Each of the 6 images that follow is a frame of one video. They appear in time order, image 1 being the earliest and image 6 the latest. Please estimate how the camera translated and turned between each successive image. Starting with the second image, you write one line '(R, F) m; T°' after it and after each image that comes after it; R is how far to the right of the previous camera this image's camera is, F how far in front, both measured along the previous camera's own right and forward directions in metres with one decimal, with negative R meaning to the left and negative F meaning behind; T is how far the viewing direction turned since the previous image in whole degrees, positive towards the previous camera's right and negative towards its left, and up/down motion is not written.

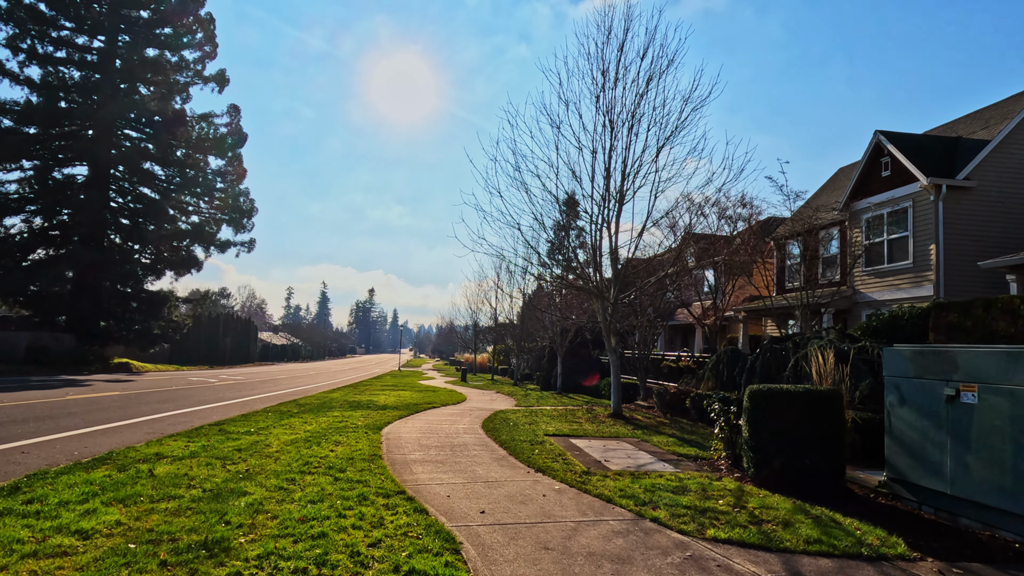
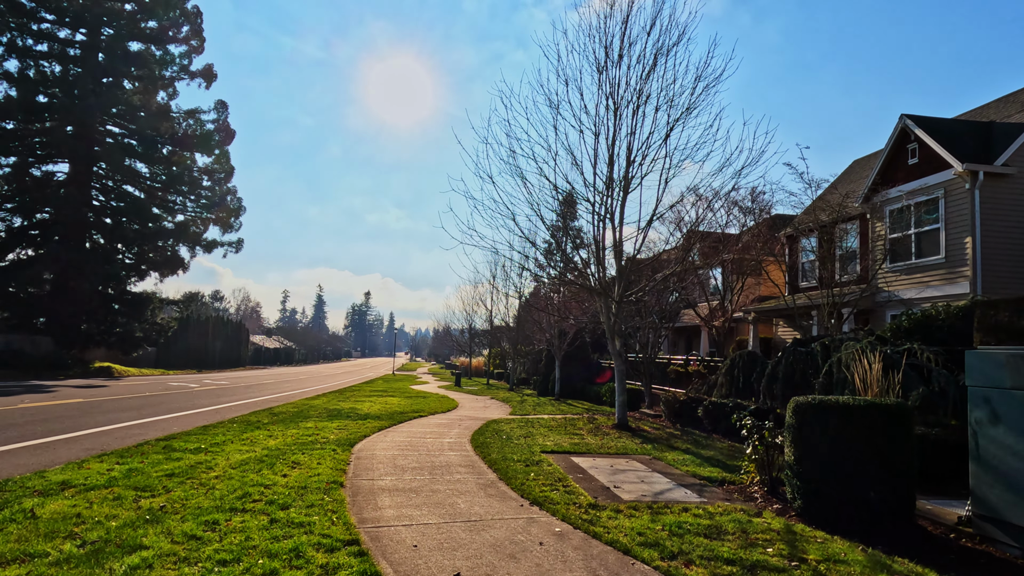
(+0.1, +1.3) m; 0°
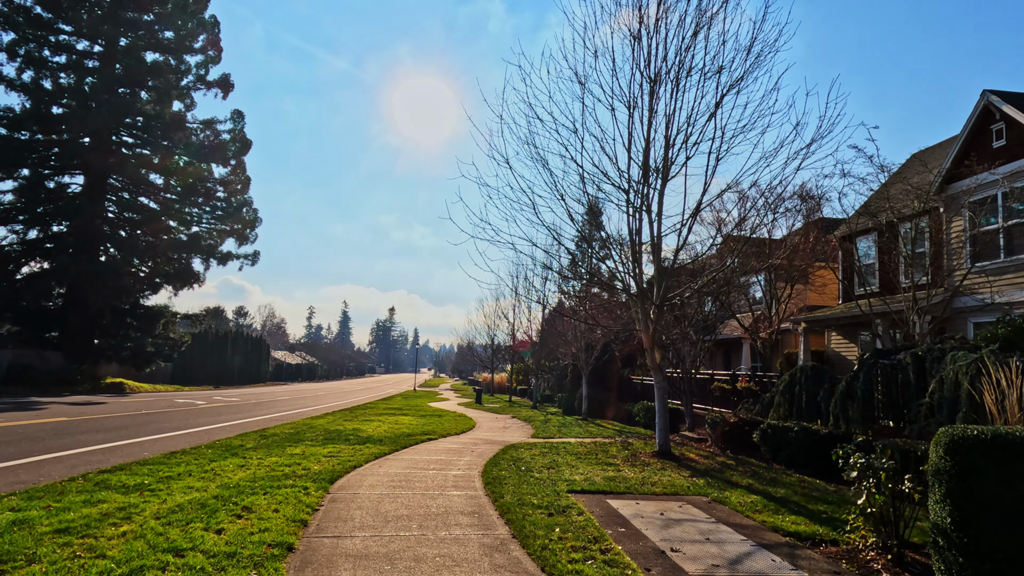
(+0.1, +1.8) m; -2°
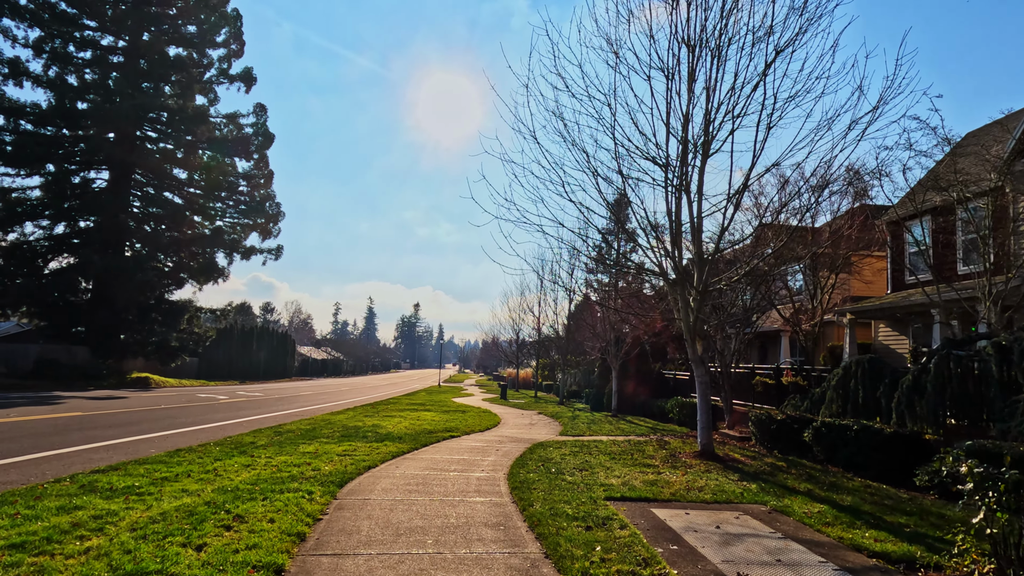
(0.0, +0.8) m; -2°
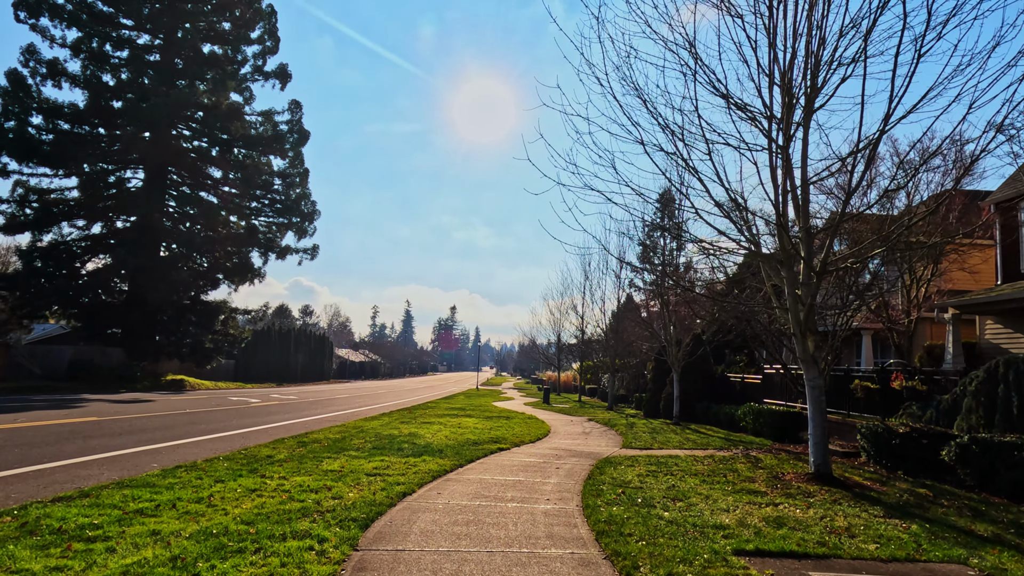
(-0.3, +1.7) m; -3°
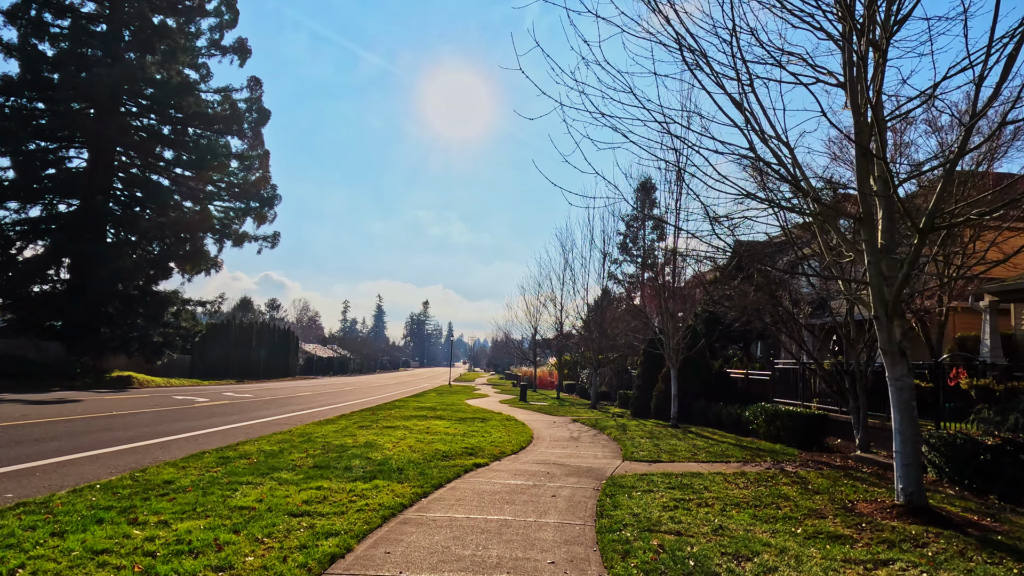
(-0.1, +2.1) m; +2°
